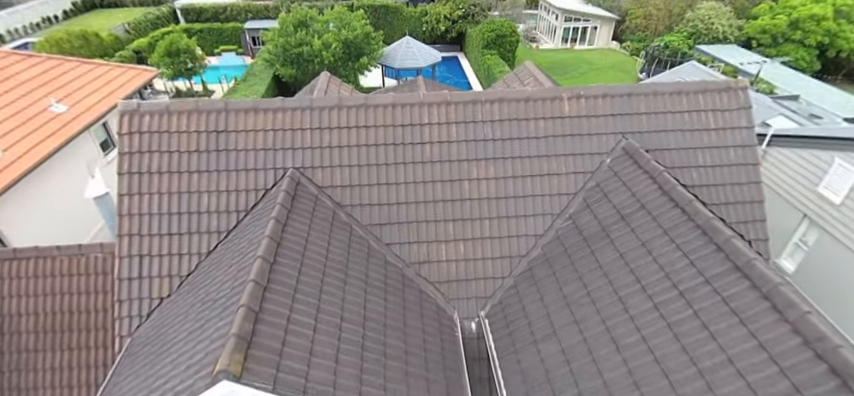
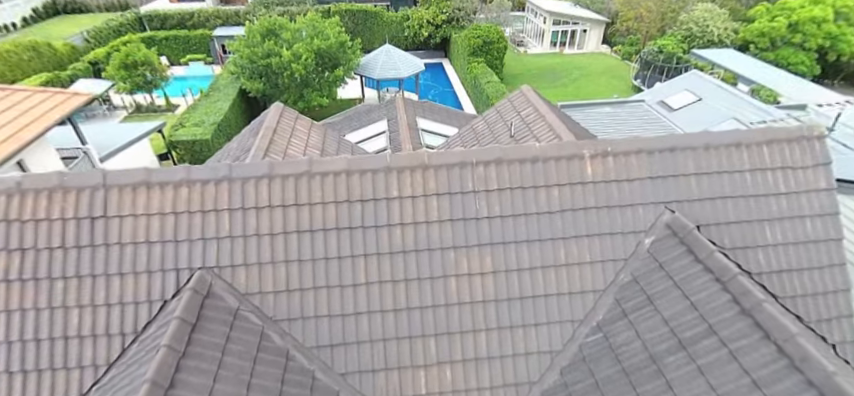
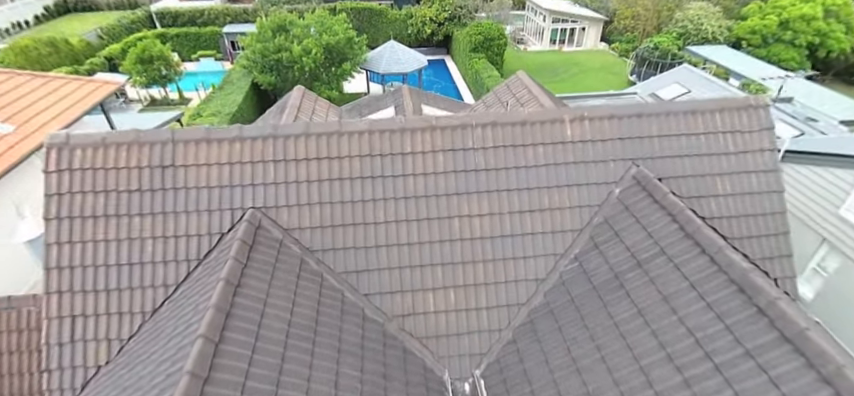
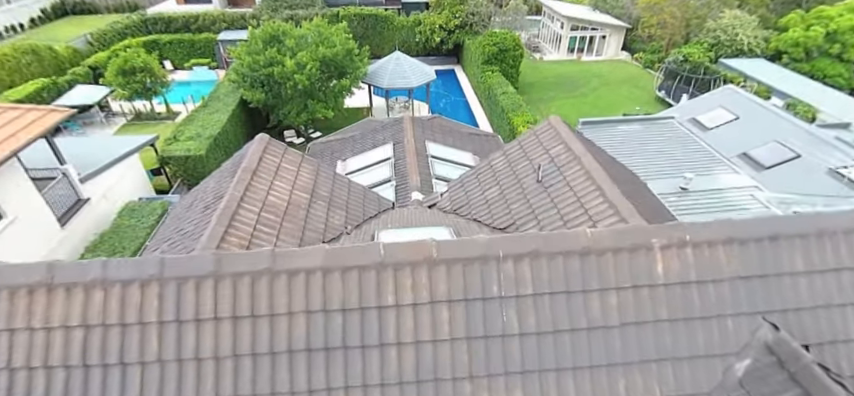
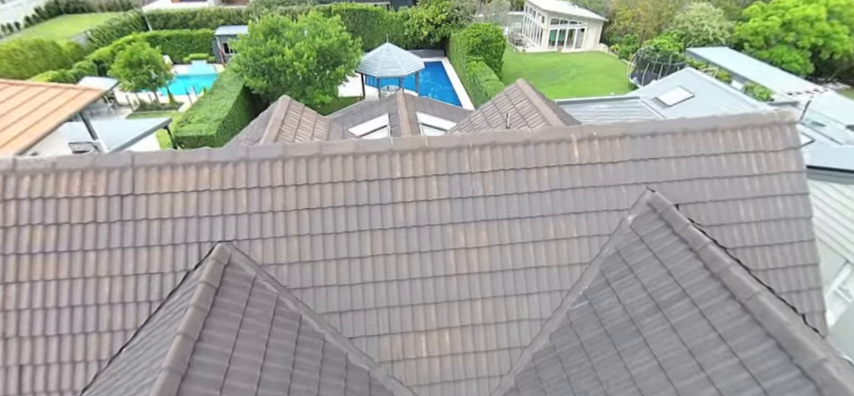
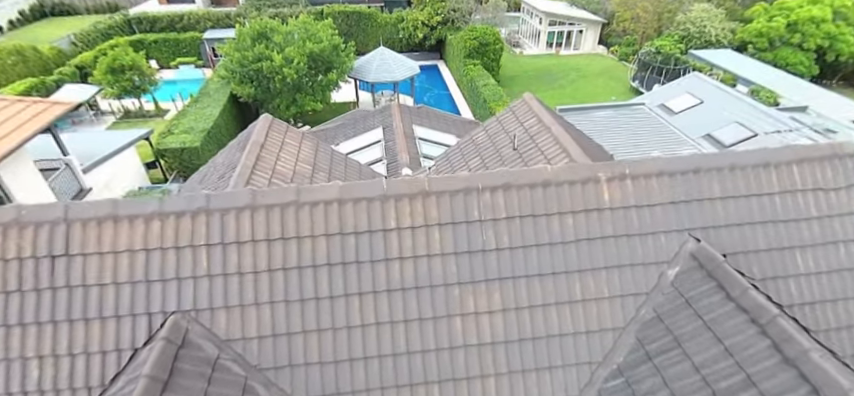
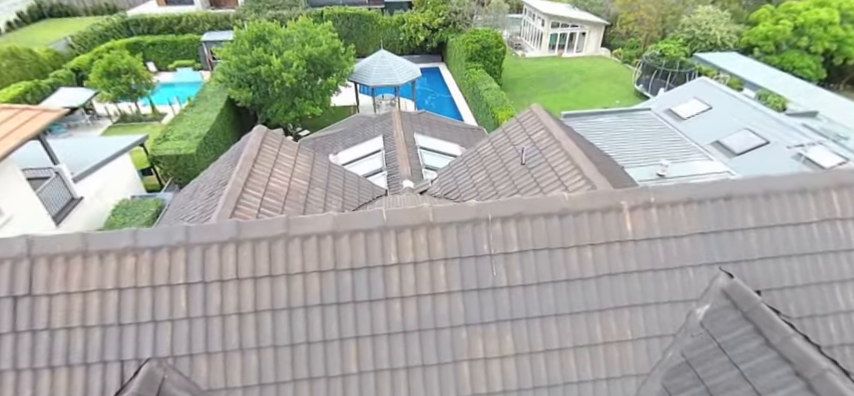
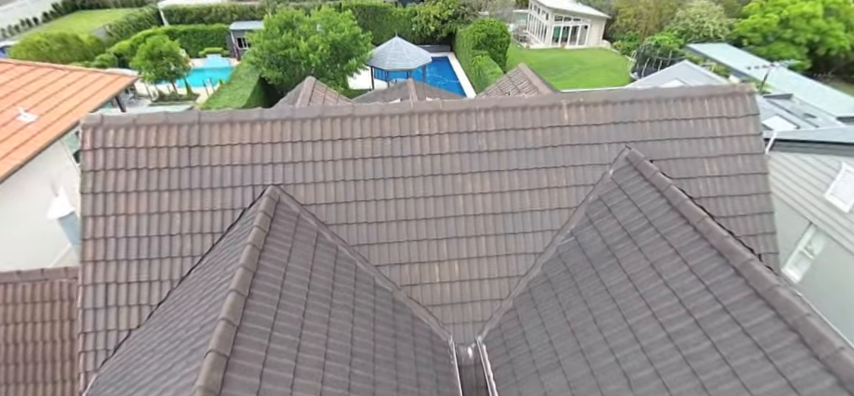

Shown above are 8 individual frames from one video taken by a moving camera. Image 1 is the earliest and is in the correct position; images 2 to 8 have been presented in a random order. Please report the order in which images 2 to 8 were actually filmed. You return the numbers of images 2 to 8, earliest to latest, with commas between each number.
8, 3, 5, 2, 6, 7, 4
